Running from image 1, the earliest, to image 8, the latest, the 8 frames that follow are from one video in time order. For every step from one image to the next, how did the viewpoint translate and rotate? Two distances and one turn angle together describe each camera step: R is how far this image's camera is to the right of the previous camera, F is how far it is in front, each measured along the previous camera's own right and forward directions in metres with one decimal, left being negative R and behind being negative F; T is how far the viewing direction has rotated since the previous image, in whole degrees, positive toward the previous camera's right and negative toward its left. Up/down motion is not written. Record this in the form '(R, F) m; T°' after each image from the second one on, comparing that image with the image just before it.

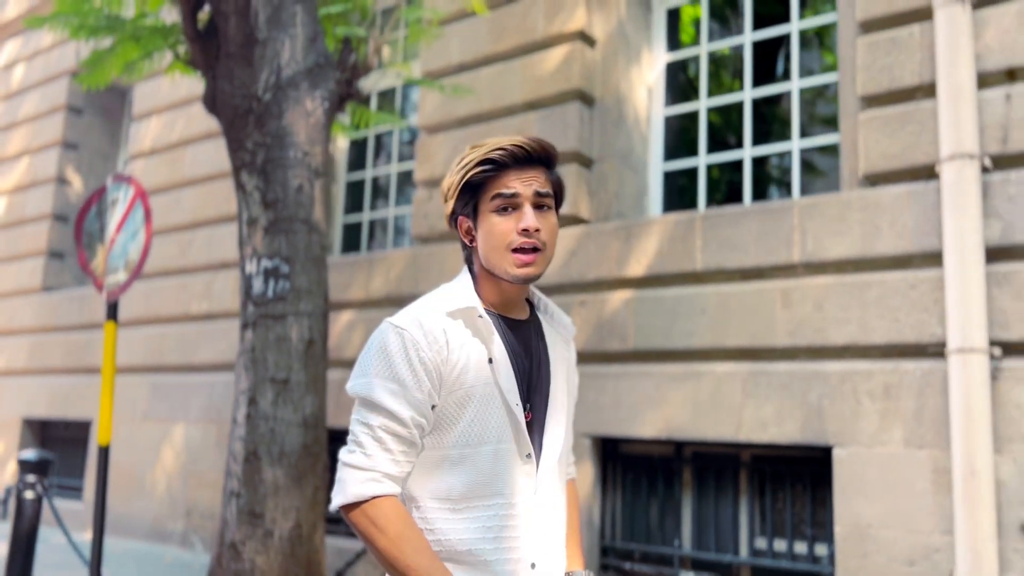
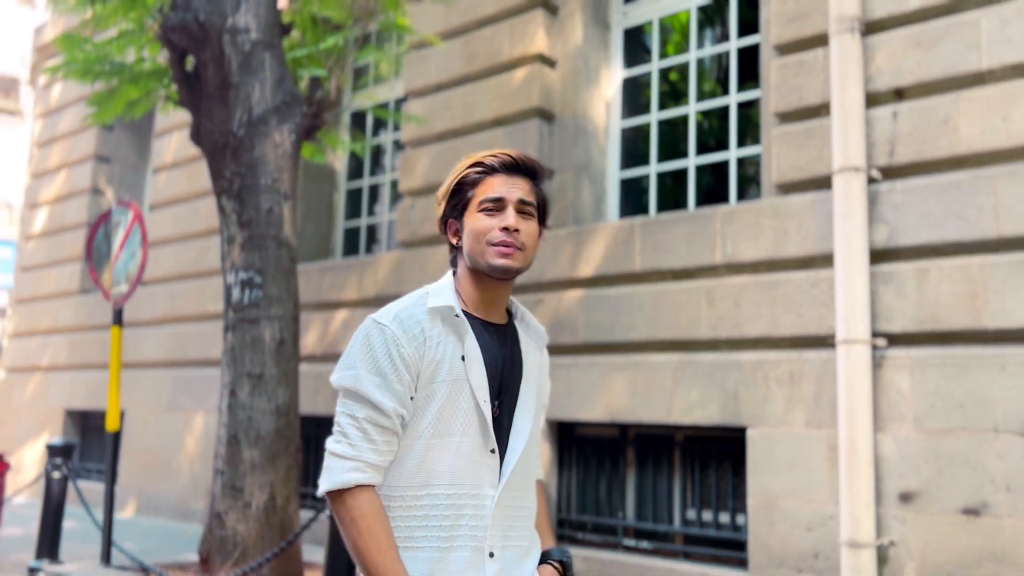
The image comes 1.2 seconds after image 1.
(+0.7, -0.8) m; -3°
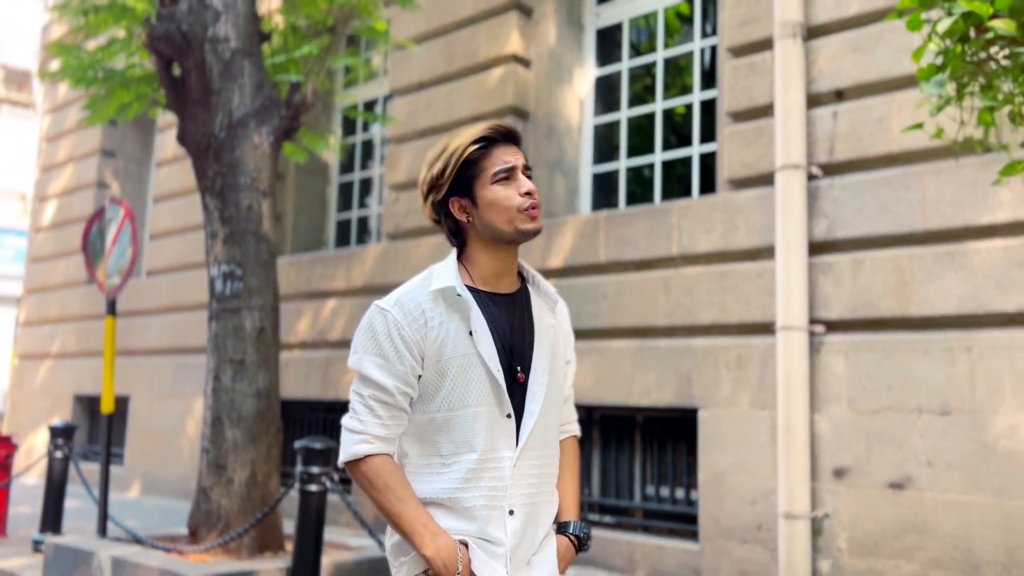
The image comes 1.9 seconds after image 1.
(+0.4, -0.4) m; -1°
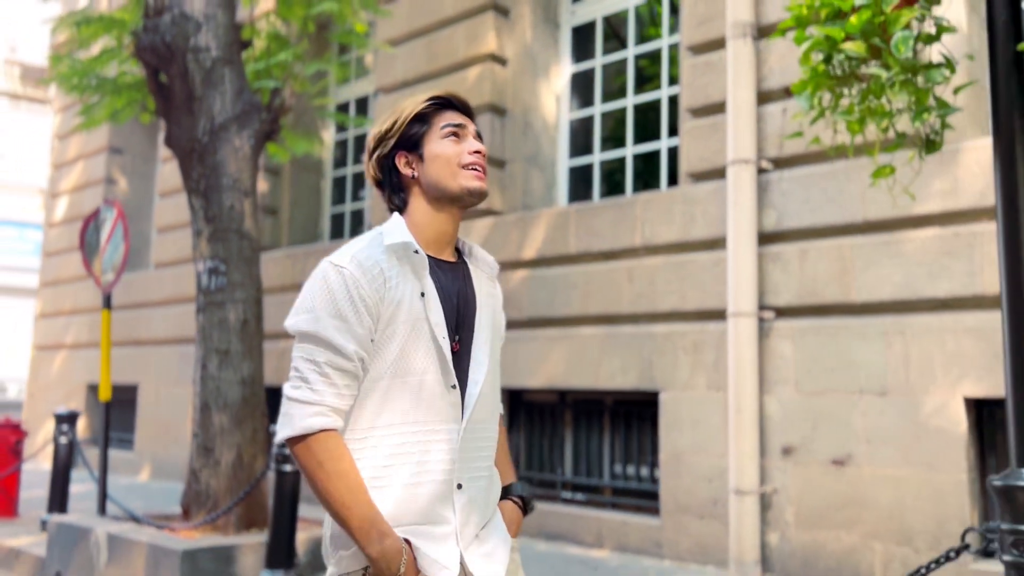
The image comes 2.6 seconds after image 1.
(+0.4, -0.4) m; -1°
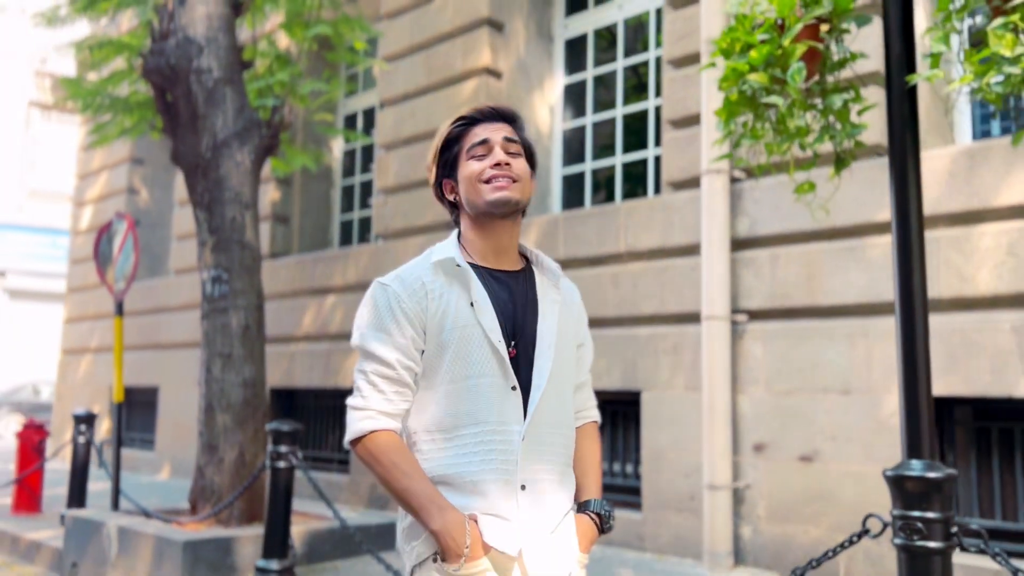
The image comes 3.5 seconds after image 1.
(+0.3, -0.3) m; -2°
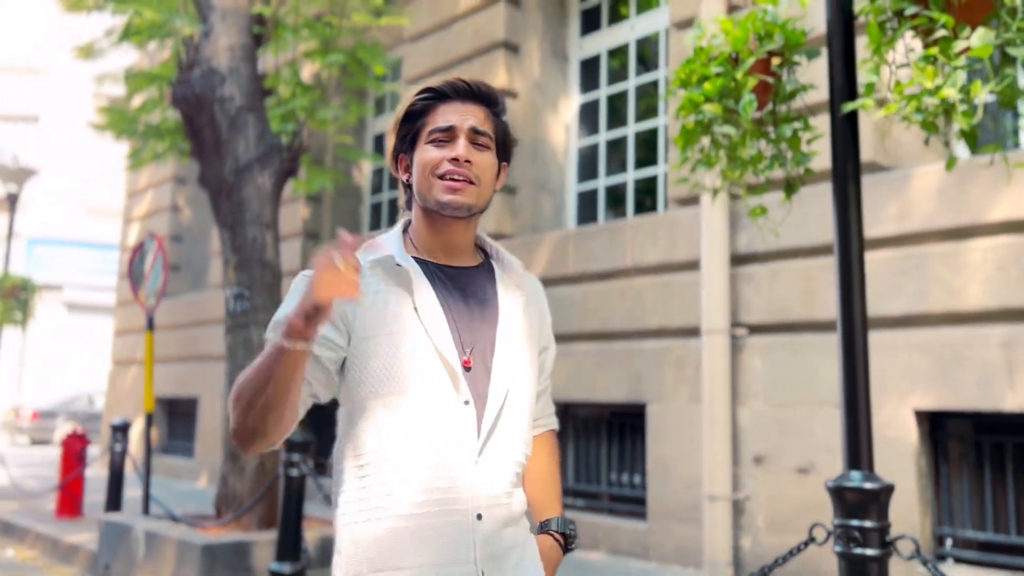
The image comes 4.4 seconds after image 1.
(+0.4, -0.2) m; -3°
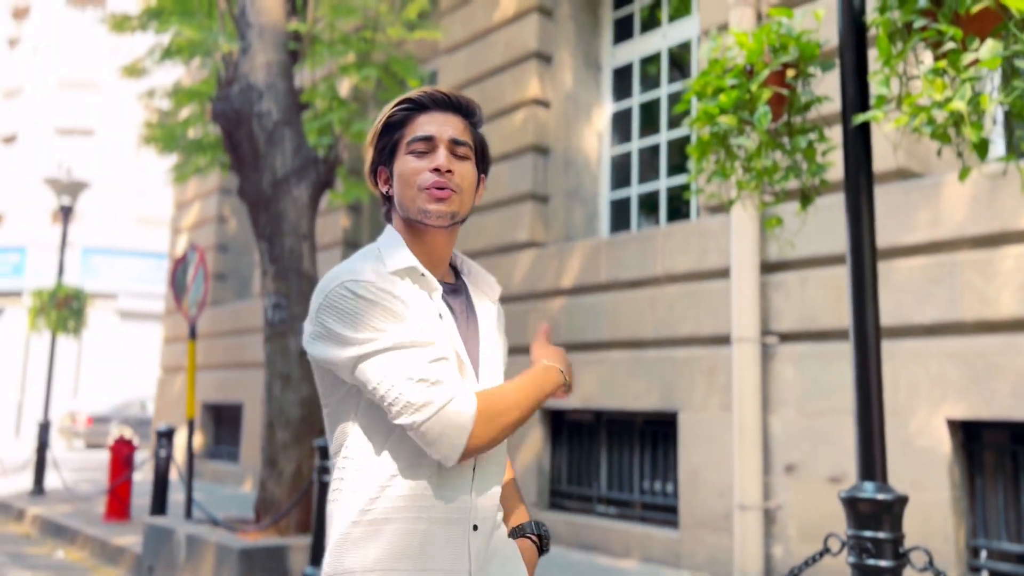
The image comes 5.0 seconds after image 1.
(+0.1, -0.1) m; -3°
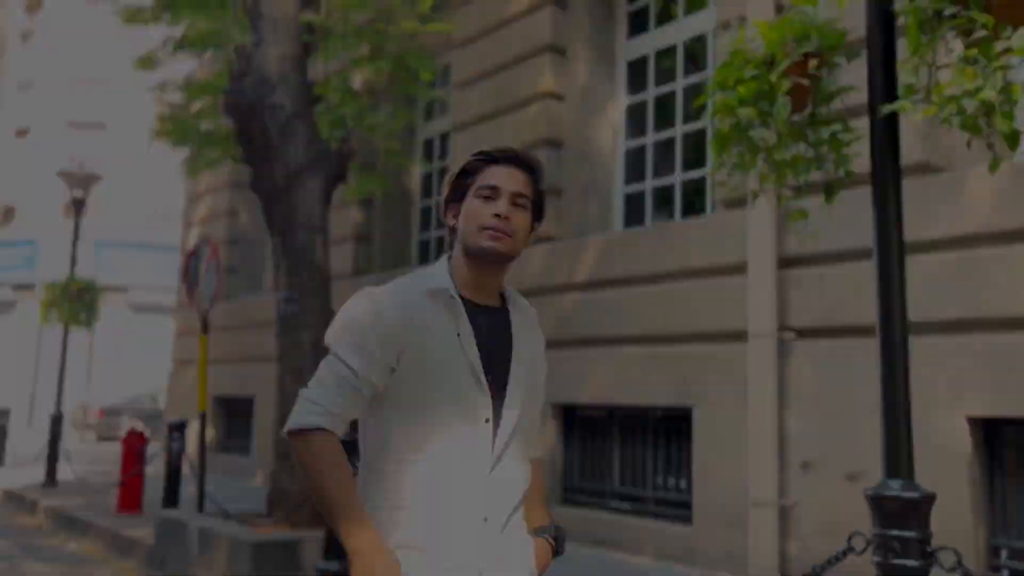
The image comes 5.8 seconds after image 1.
(0.0, +0.1) m; -1°
